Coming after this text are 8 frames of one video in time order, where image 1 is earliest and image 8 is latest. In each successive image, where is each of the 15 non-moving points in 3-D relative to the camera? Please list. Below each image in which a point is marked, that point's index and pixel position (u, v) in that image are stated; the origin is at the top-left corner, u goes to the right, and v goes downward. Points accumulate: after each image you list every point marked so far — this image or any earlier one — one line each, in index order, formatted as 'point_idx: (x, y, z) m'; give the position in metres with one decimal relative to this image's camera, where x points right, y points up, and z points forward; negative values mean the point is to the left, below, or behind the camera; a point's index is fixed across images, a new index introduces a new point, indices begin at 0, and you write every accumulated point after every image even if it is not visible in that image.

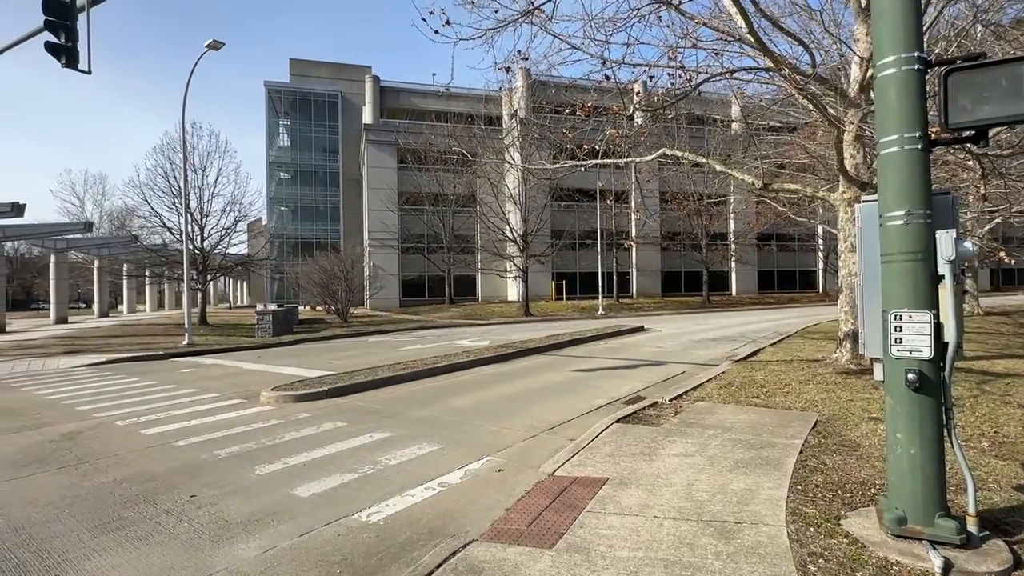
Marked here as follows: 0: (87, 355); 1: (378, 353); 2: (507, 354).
0: (-12.9, -2.0, +16.6) m
1: (-3.8, -1.9, +15.7) m
2: (-0.1, -1.7, +13.7) m
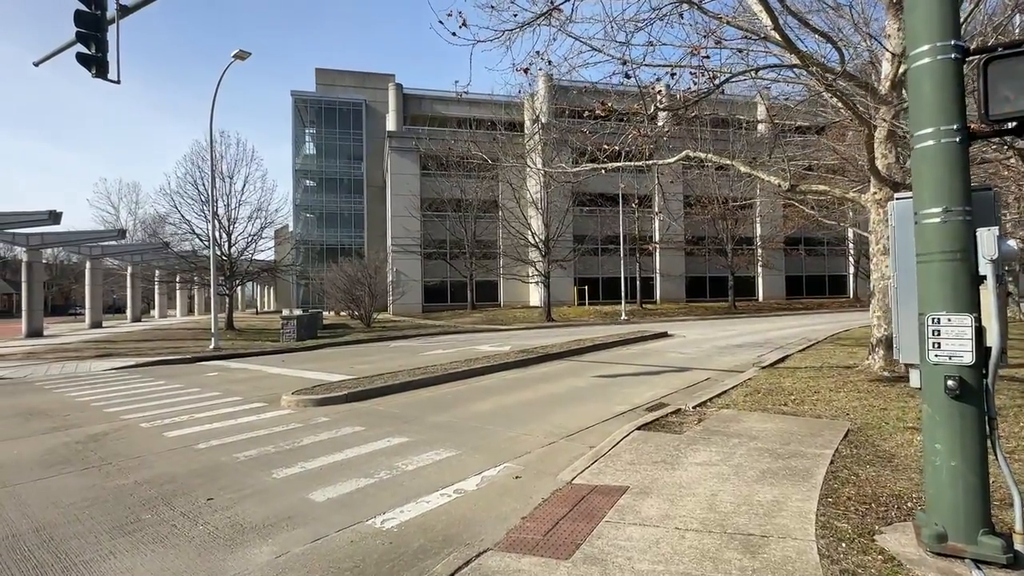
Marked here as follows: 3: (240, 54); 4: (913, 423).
0: (-12.3, -2.2, +17.0) m
1: (-3.2, -2.0, +15.7) m
2: (+0.4, -1.8, +13.6) m
3: (-8.5, +7.3, +17.0) m
4: (+4.7, -1.6, +6.5) m
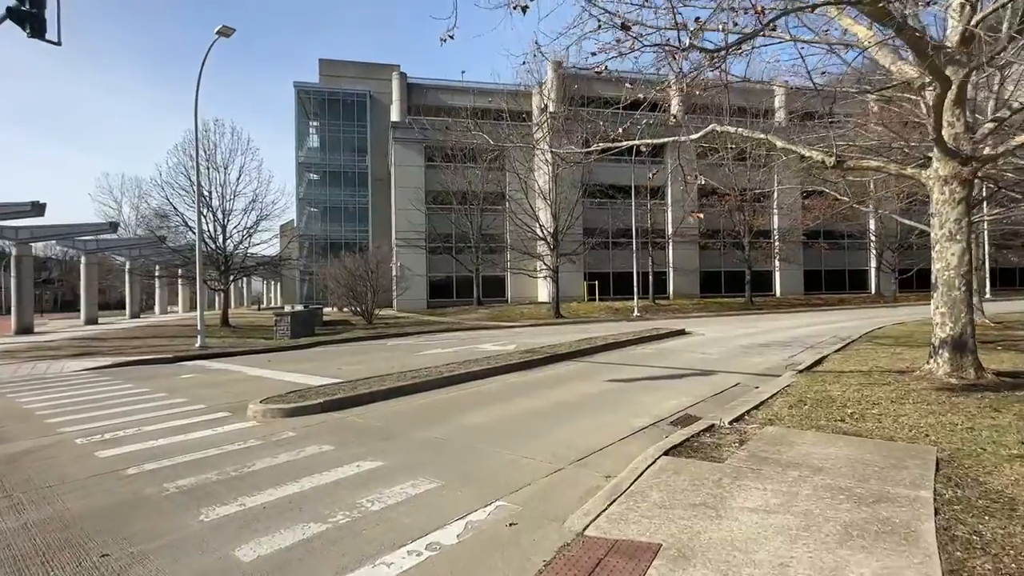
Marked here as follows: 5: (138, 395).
0: (-12.1, -2.0, +15.9) m
1: (-3.1, -1.9, +14.5) m
2: (+0.4, -1.7, +12.3) m
3: (-8.3, +7.4, +15.8) m
4: (+4.7, -1.5, +5.1) m
5: (-7.1, -2.0, +10.4) m
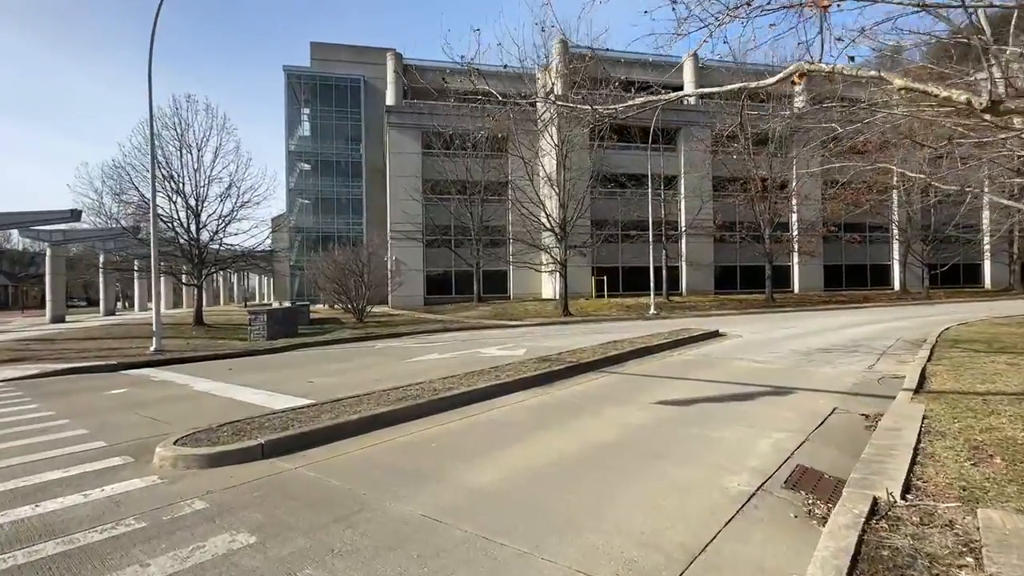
0: (-11.9, -1.9, +13.4) m
1: (-2.9, -1.7, +11.9) m
2: (+0.7, -1.5, +9.8) m
3: (-8.1, +7.6, +13.2) m
4: (+5.0, -1.4, +2.6) m
5: (-6.9, -1.9, +7.8) m
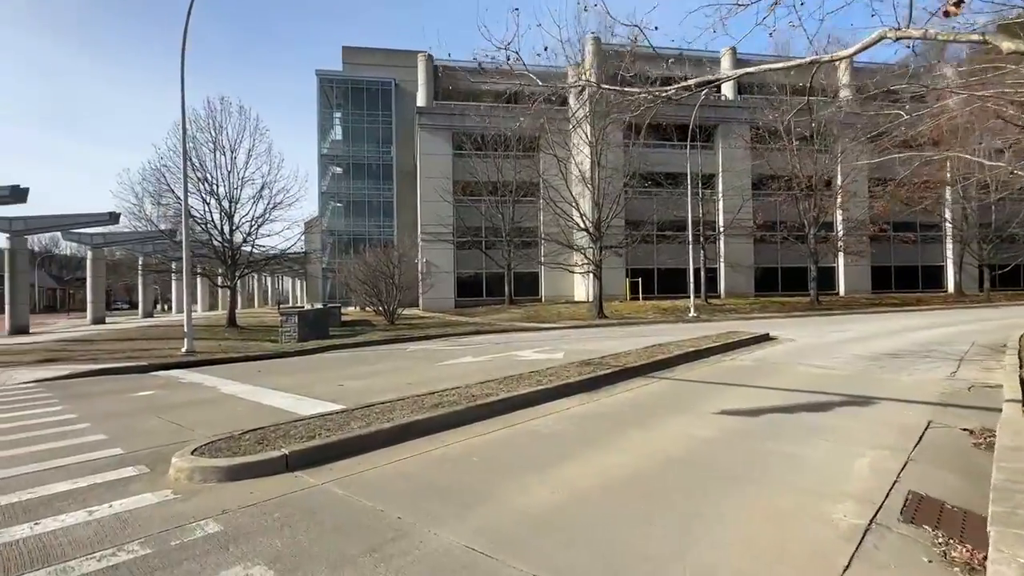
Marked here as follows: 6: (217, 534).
0: (-11.0, -1.9, +13.3) m
1: (-2.1, -1.7, +11.4) m
2: (+1.4, -1.5, +9.1) m
3: (-7.2, +7.6, +13.0) m
4: (+5.3, -1.3, +1.6) m
5: (-6.3, -1.9, +7.5) m
6: (-2.1, -1.7, +3.9) m
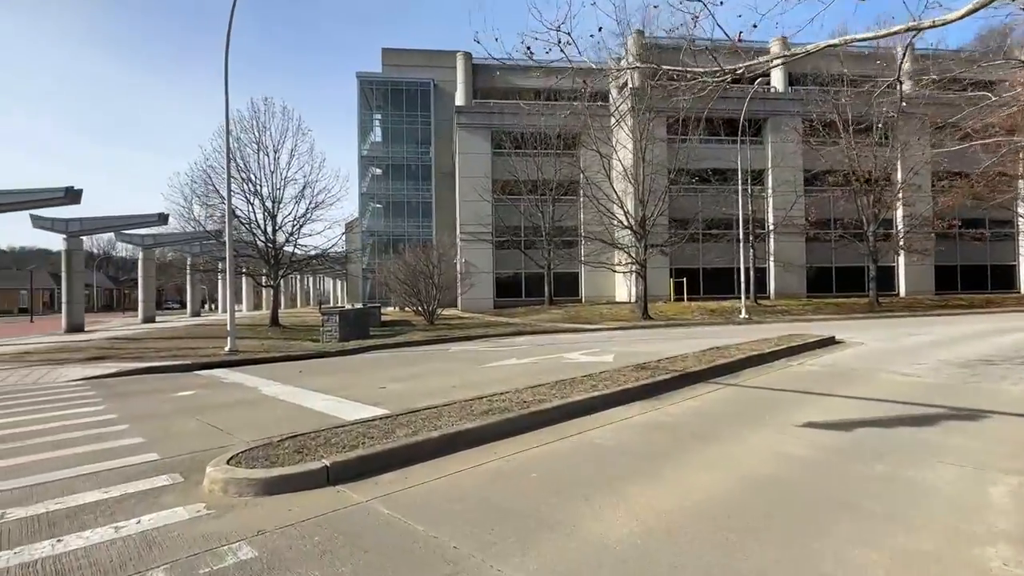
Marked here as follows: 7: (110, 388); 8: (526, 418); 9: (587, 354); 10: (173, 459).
0: (-9.9, -1.8, +13.4) m
1: (-1.1, -1.7, +10.9) m
2: (+2.2, -1.5, +8.3) m
3: (-6.1, +7.6, +12.8) m
4: (+5.6, -1.3, +0.7) m
5: (-5.5, -1.8, +7.3) m
6: (-1.6, -1.7, +3.4) m
7: (-7.5, -1.9, +10.2) m
8: (+0.2, -1.5, +6.4) m
9: (+1.8, -1.6, +13.2) m
10: (-3.4, -1.7, +5.4) m
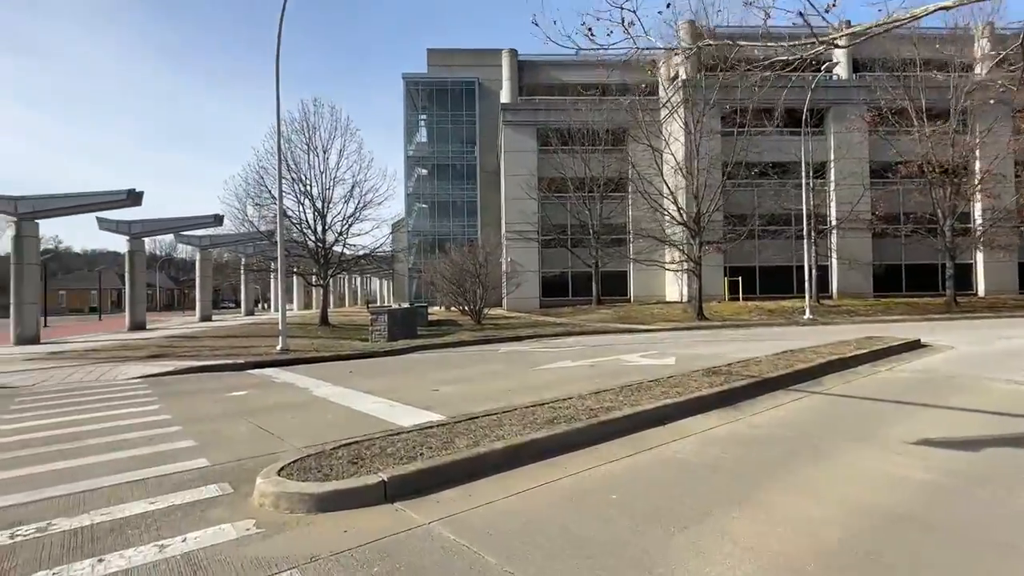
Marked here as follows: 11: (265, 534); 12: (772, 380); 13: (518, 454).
0: (-8.6, -1.8, +13.5) m
1: (0.0, -1.7, +10.4) m
2: (+3.1, -1.4, +7.6) m
3: (-4.9, +7.7, +12.7) m
4: (+5.8, -1.3, -0.3) m
5: (-4.7, -1.8, +7.1) m
6: (-1.1, -1.7, +3.0) m
7: (-6.5, -1.8, +10.2) m
8: (+0.9, -1.5, +5.8) m
9: (+3.1, -1.6, +12.5) m
10: (-2.7, -1.7, +5.1) m
11: (-1.7, -1.7, +3.7) m
12: (+4.0, -1.4, +8.4) m
13: (+0.1, -1.5, +5.1) m
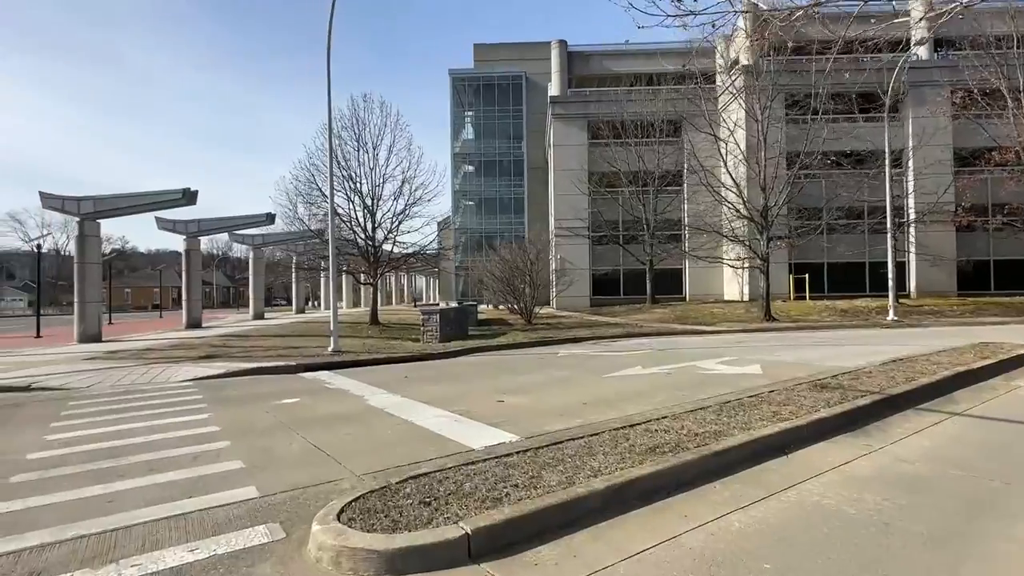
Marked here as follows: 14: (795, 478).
0: (-7.1, -1.8, +13.2) m
1: (+1.2, -1.7, +9.4) m
2: (+4.0, -1.4, +6.4) m
3: (-3.5, +7.7, +12.1) m
4: (+6.2, -1.3, -1.7) m
5: (-3.8, -1.8, +6.6) m
6: (-0.5, -1.7, +2.1) m
7: (-5.3, -1.8, +9.8) m
8: (+1.7, -1.5, +4.8) m
9: (+4.4, -1.6, +11.3) m
10: (-1.9, -1.7, +4.4) m
11: (-1.0, -1.7, +2.9) m
12: (+5.0, -1.4, +7.1) m
13: (+0.9, -1.6, +4.2) m
14: (+2.4, -1.6, +4.7) m
